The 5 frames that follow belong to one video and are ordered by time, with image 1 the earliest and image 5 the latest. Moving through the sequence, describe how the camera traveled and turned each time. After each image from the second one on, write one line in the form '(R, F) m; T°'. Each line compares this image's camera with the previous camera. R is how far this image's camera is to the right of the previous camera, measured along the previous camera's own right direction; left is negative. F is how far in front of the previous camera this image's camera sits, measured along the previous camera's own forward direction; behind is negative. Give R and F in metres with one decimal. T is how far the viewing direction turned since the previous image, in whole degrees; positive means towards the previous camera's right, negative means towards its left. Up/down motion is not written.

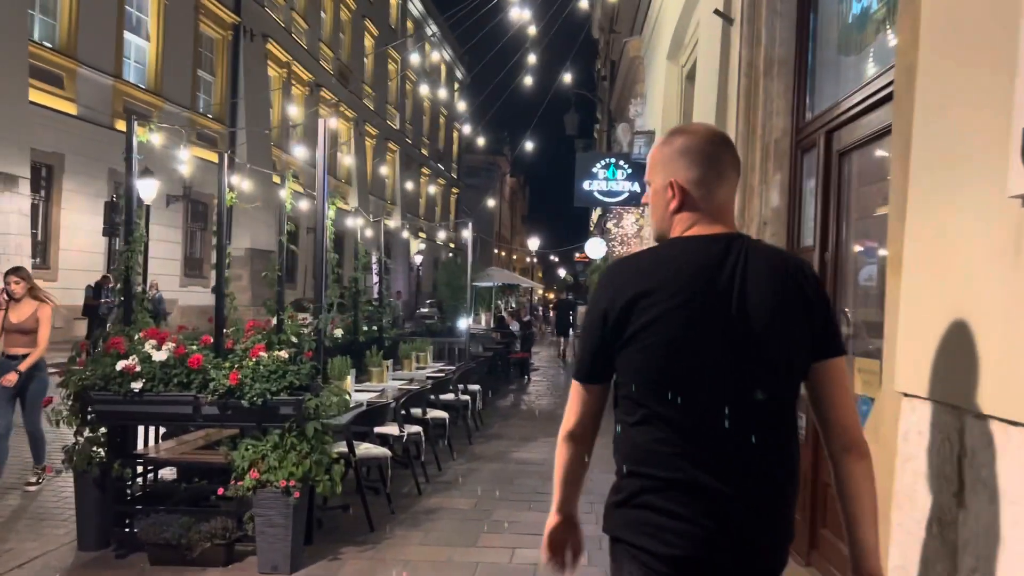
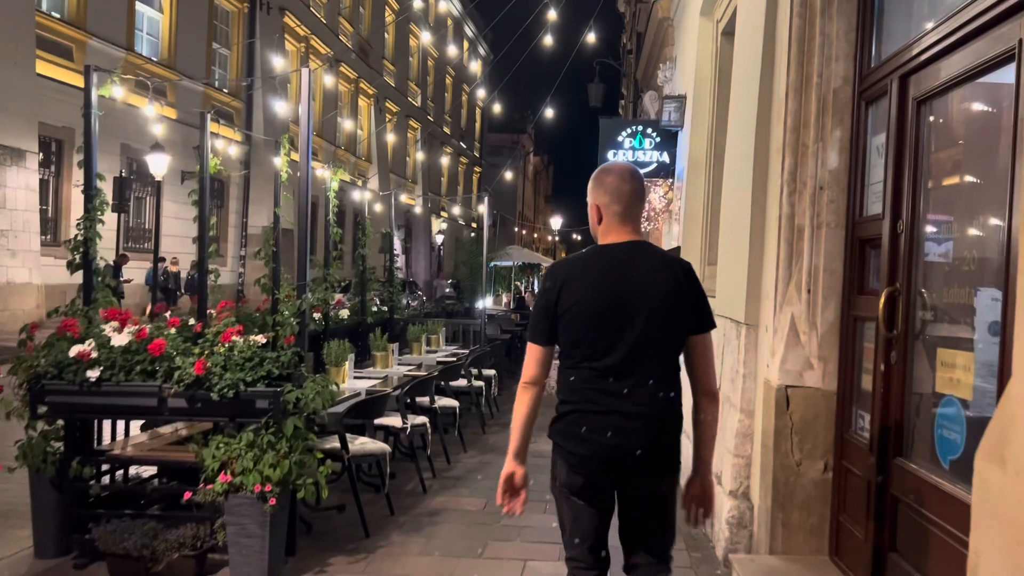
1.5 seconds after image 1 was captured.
(+0.1, +0.7) m; -2°
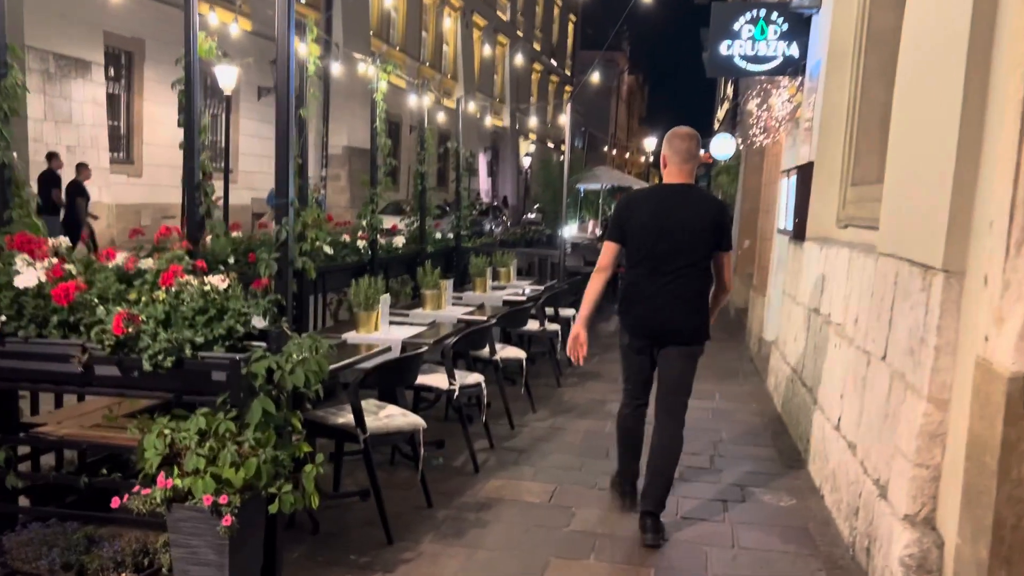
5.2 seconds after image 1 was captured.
(+0.1, +1.4) m; -6°
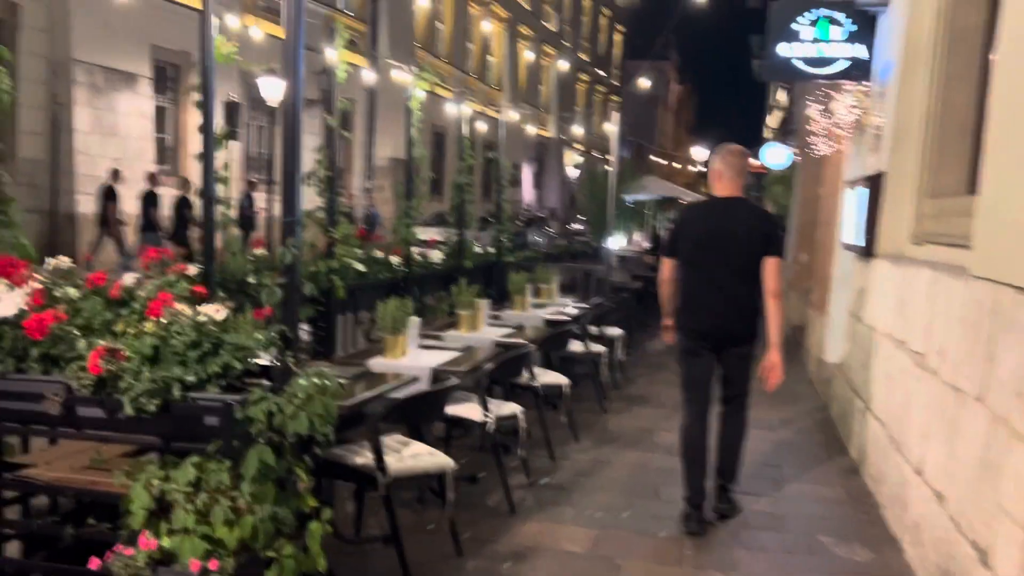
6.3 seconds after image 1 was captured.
(0.0, +0.4) m; -3°
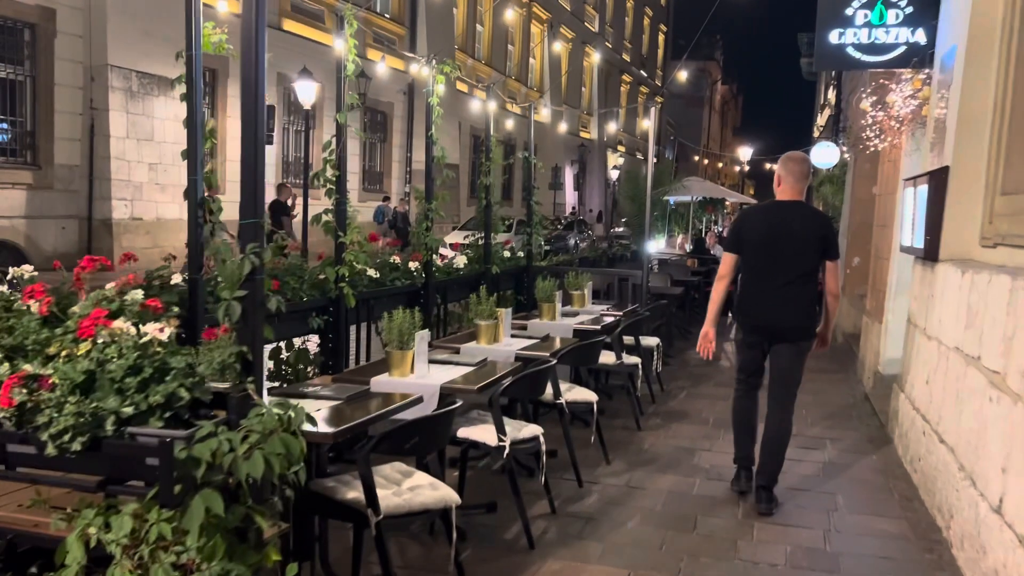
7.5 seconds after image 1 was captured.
(+0.1, +0.4) m; -3°
